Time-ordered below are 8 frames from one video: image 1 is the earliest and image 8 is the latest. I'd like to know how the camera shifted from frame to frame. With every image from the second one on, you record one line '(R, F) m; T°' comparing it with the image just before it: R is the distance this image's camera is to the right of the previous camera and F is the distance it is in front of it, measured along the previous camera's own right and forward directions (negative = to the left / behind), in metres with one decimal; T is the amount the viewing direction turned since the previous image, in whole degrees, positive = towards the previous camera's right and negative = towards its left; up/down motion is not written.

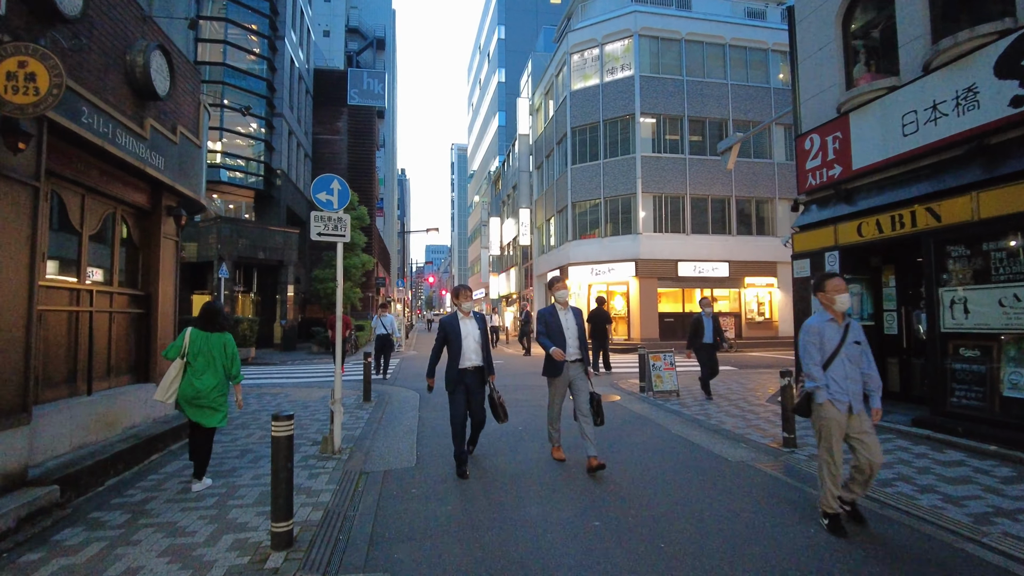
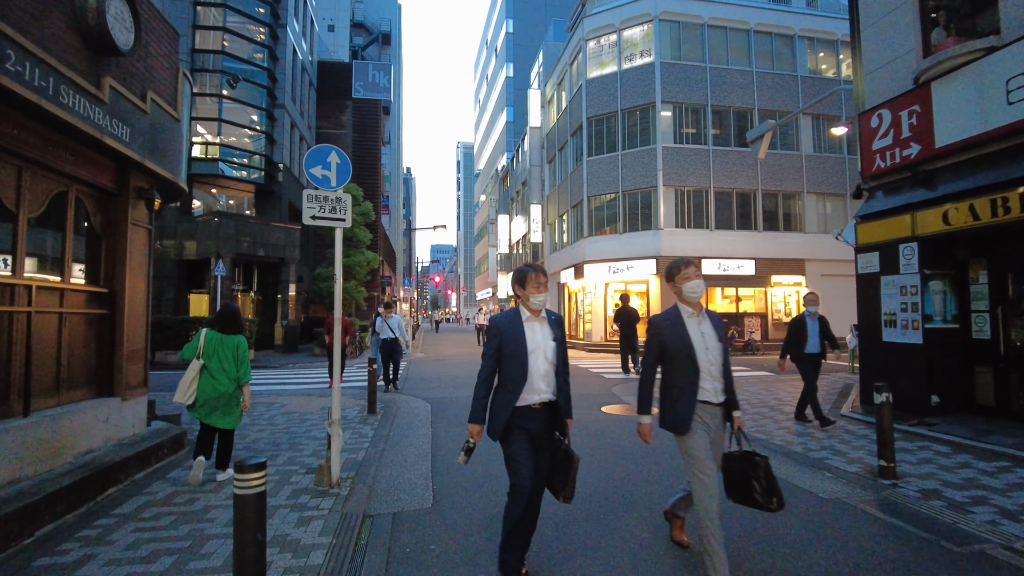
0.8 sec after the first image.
(-0.3, +1.2) m; 0°
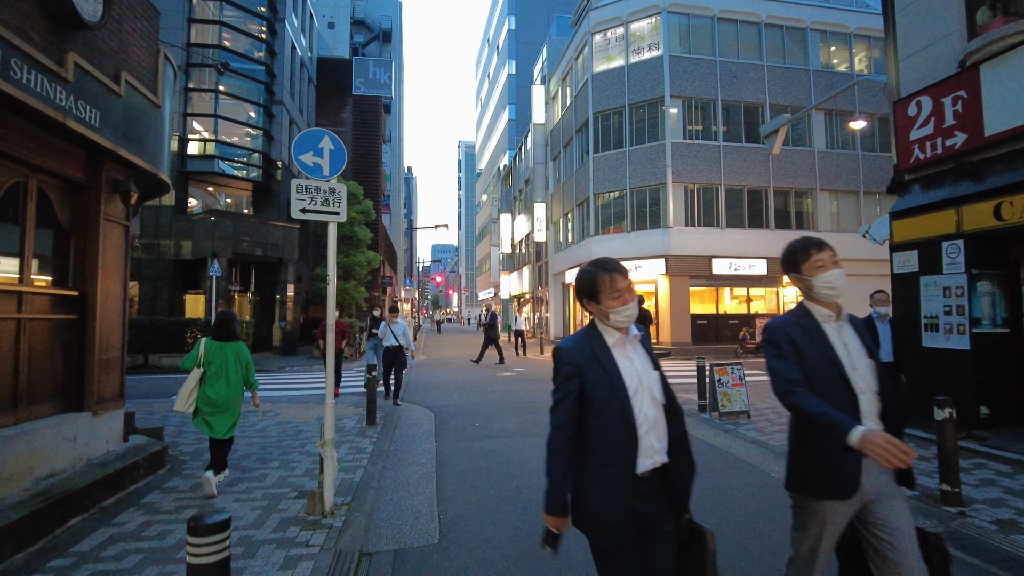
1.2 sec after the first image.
(-0.1, +0.6) m; 0°
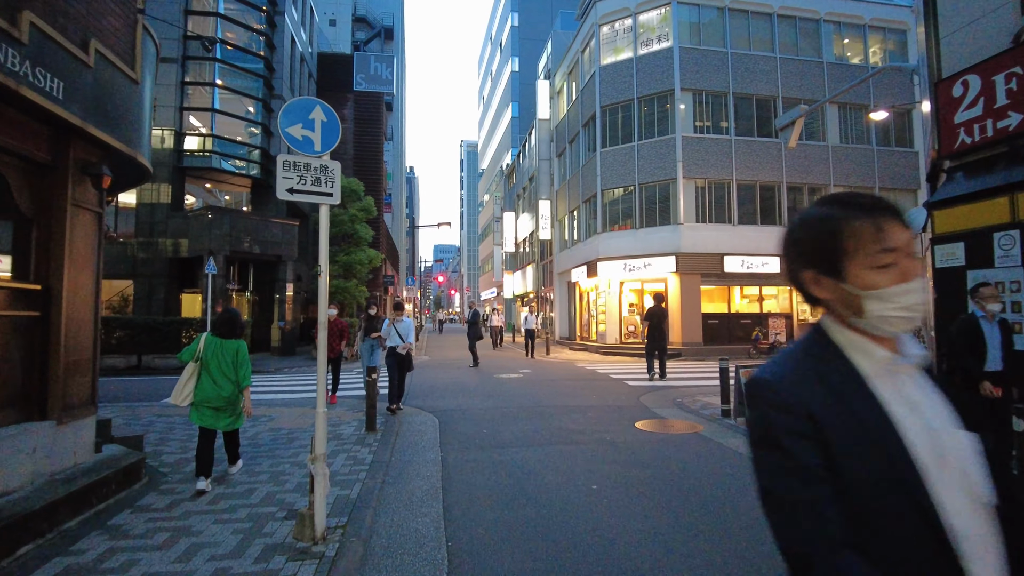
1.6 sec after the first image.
(-0.1, +0.6) m; 0°
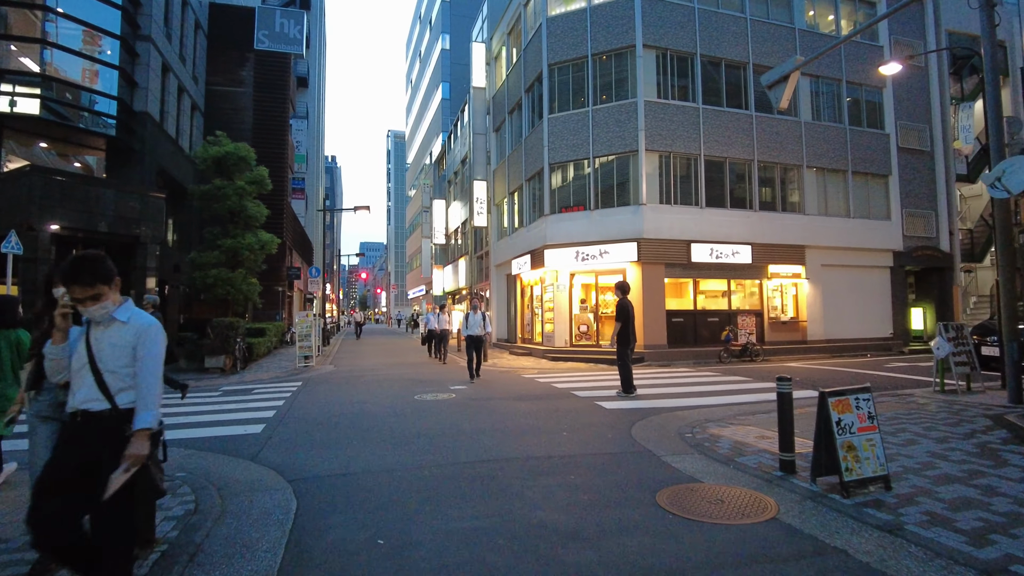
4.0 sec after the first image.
(0.0, +3.8) m; +7°
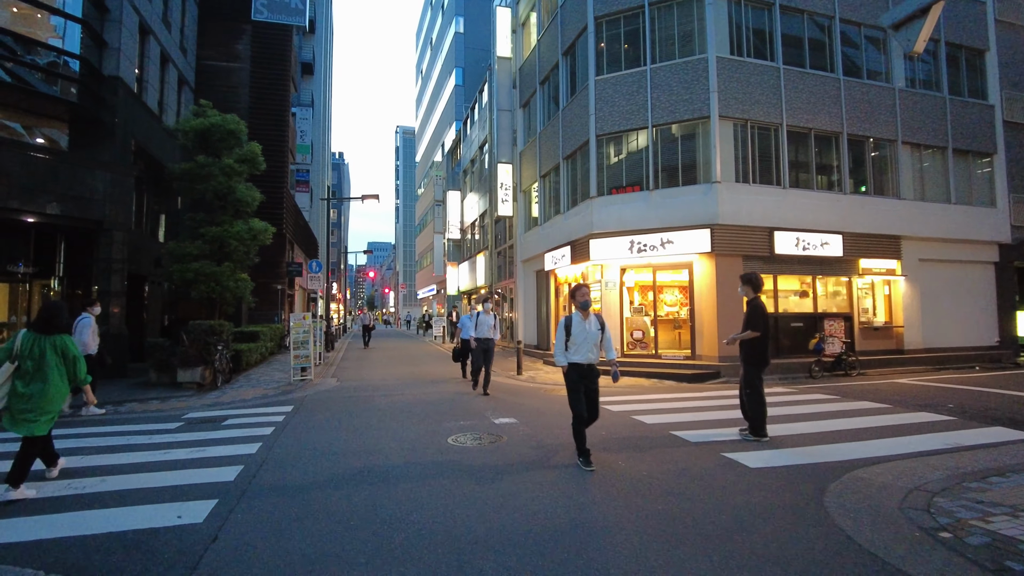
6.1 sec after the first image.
(-0.9, +3.1) m; -1°
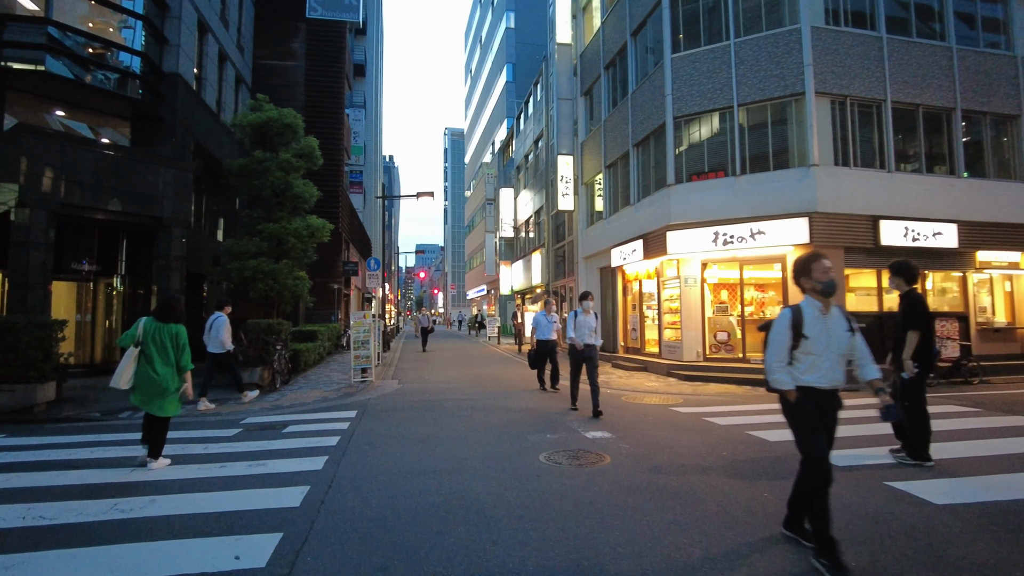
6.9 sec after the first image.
(-0.6, +1.0) m; -5°
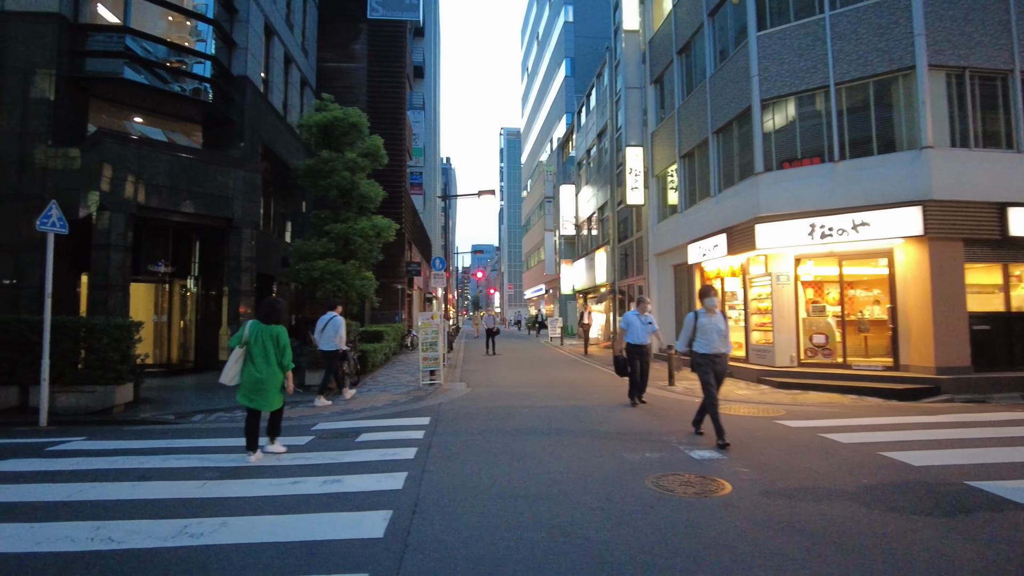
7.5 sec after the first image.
(-0.4, +0.7) m; -6°
